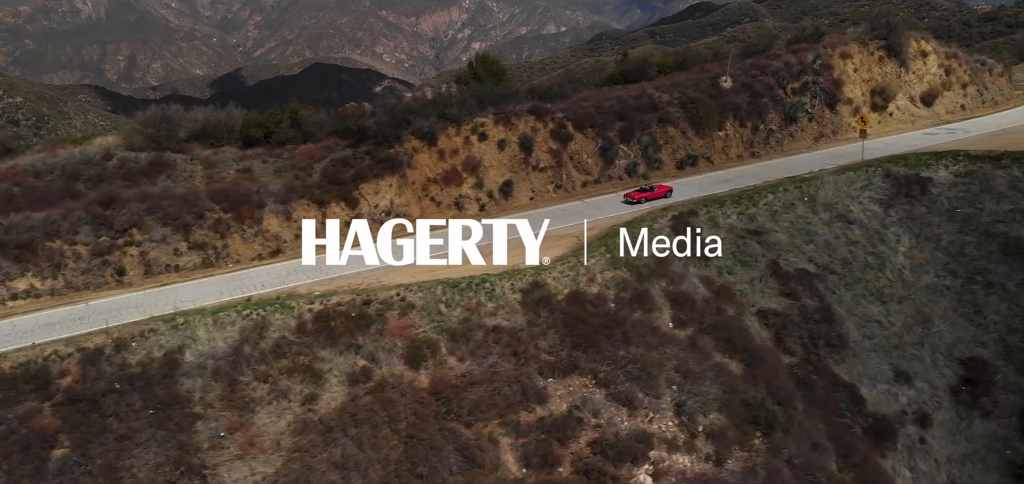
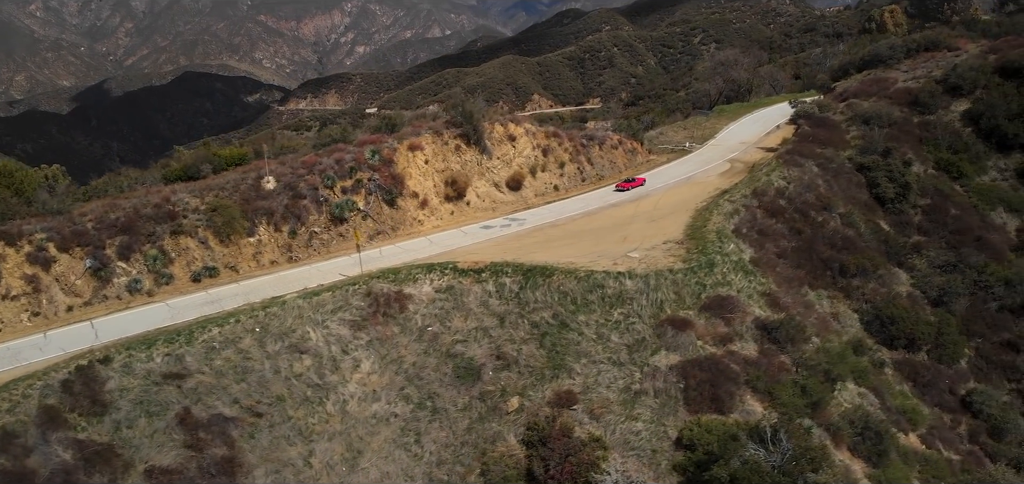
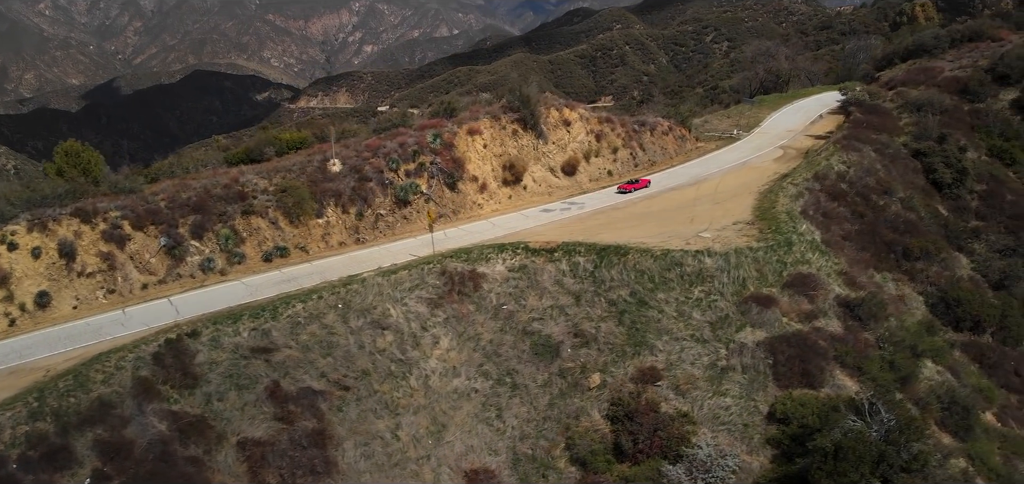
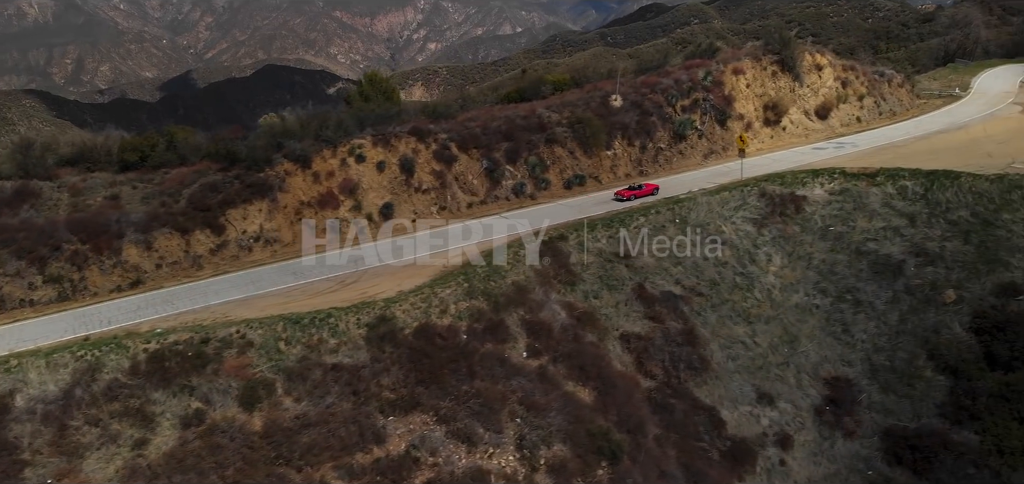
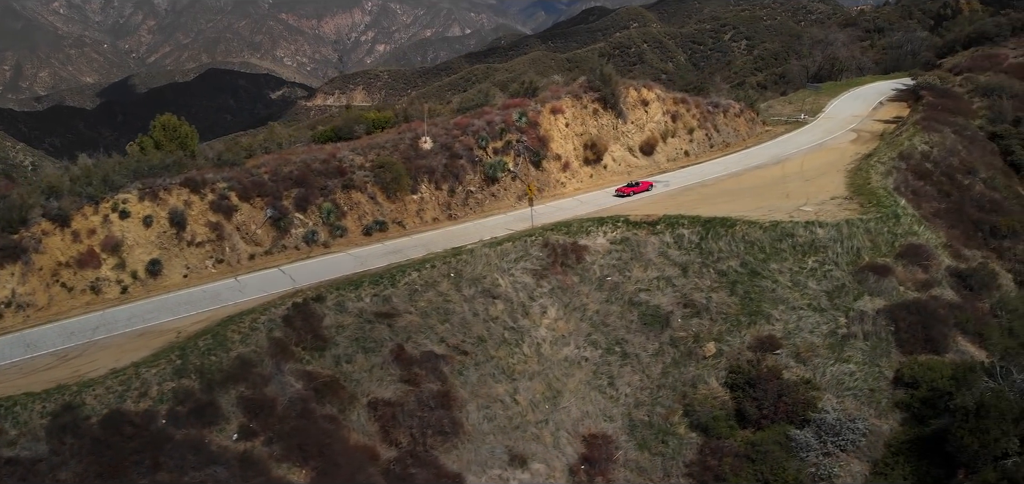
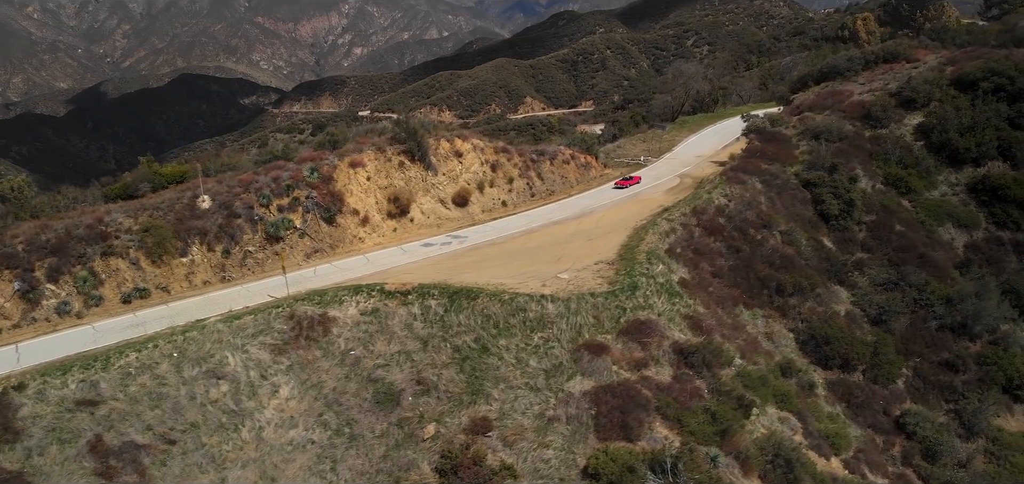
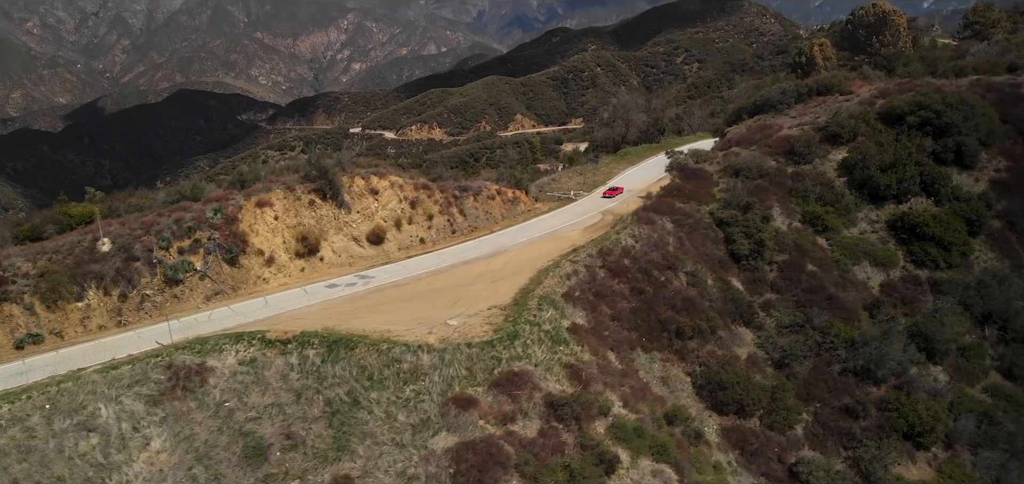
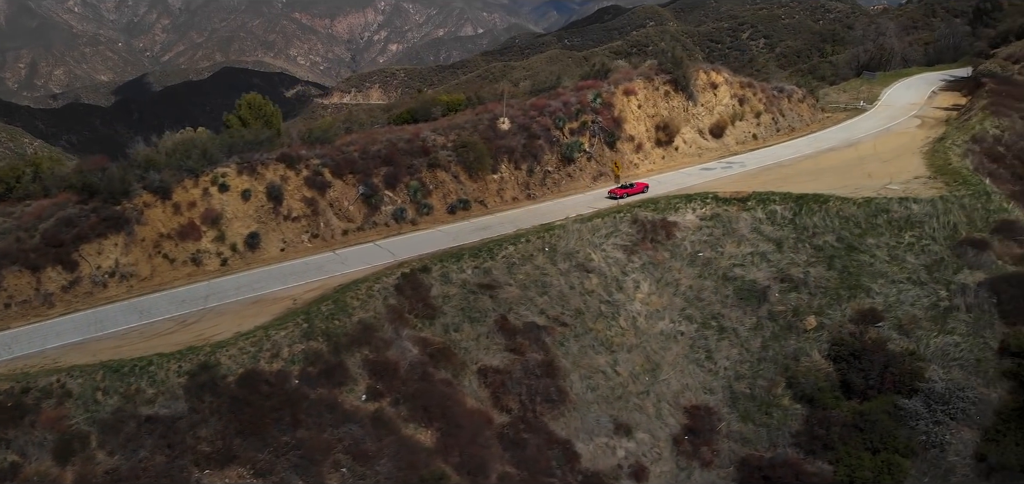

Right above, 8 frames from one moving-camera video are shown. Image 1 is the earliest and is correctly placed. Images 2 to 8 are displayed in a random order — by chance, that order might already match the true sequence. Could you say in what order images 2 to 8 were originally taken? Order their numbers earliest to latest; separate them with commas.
4, 8, 5, 3, 2, 6, 7
